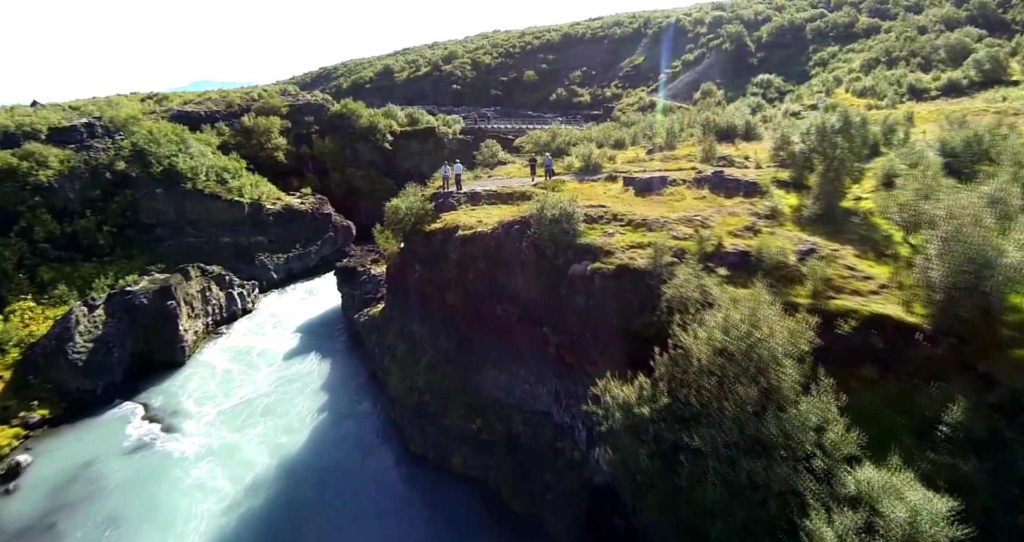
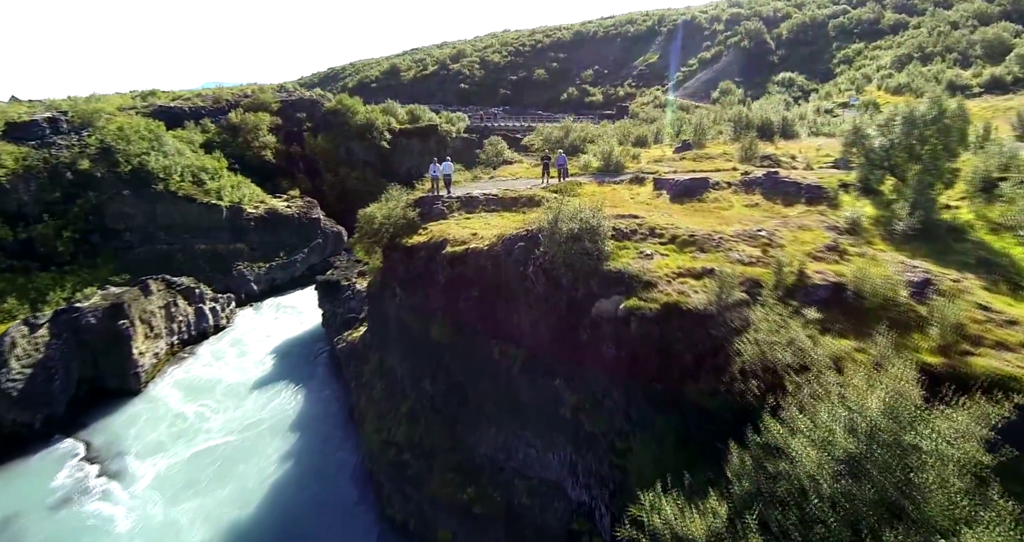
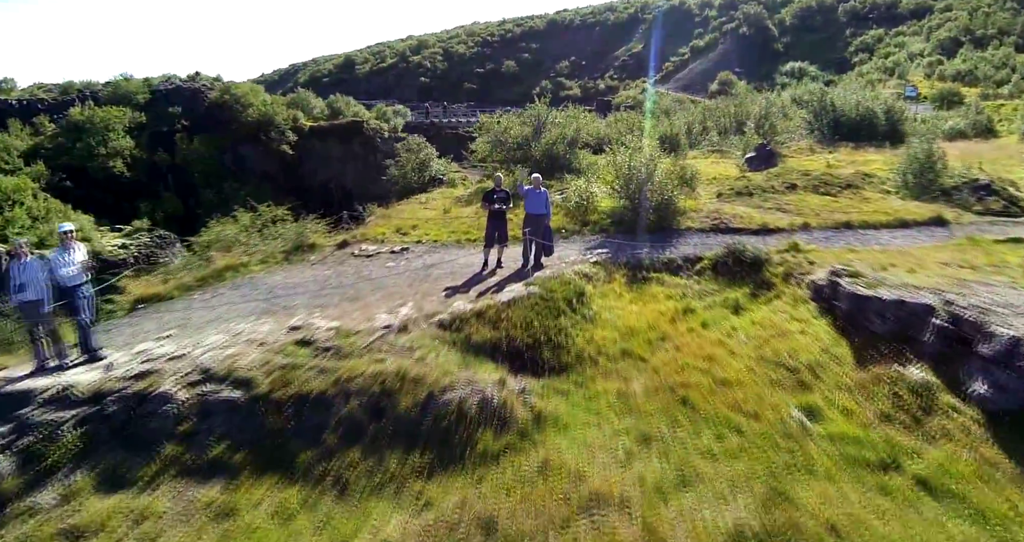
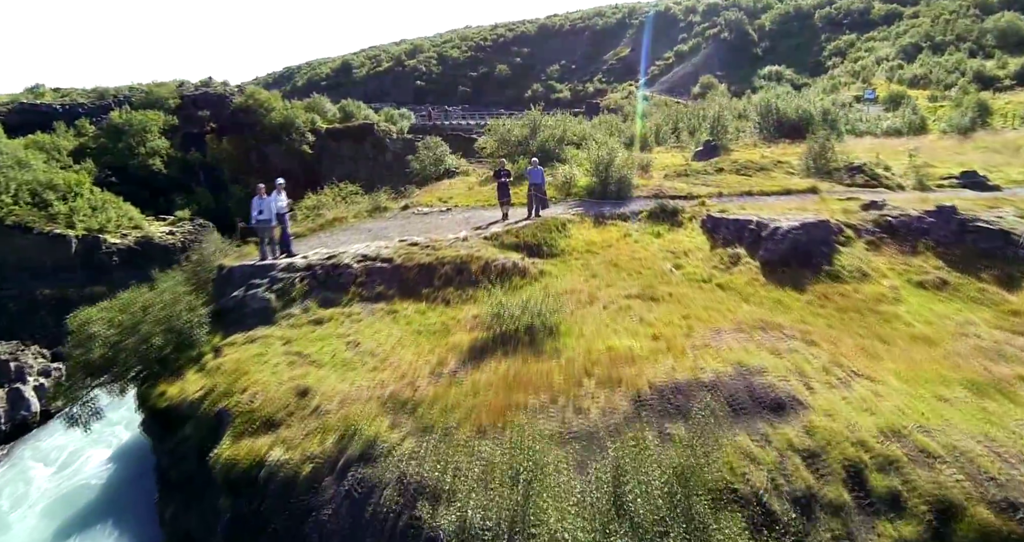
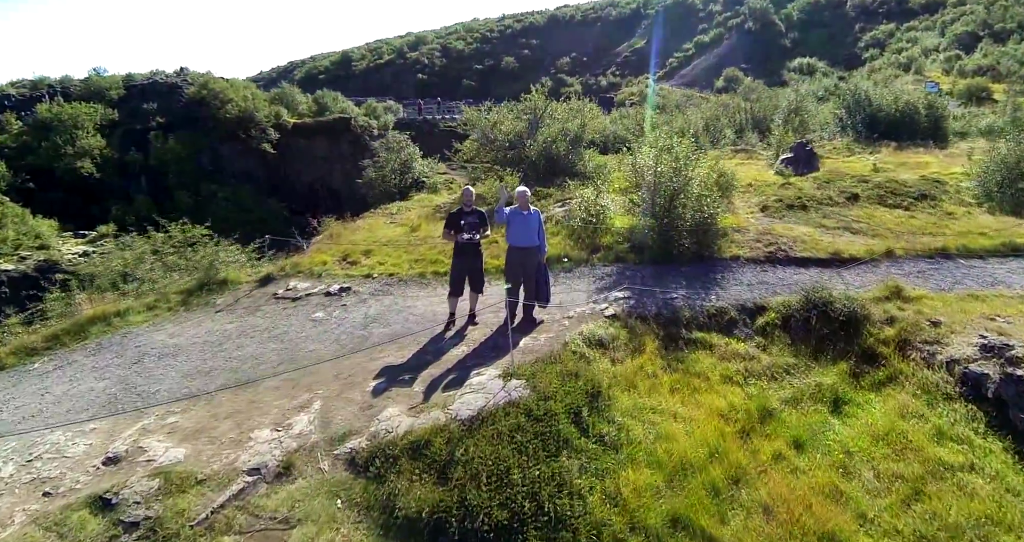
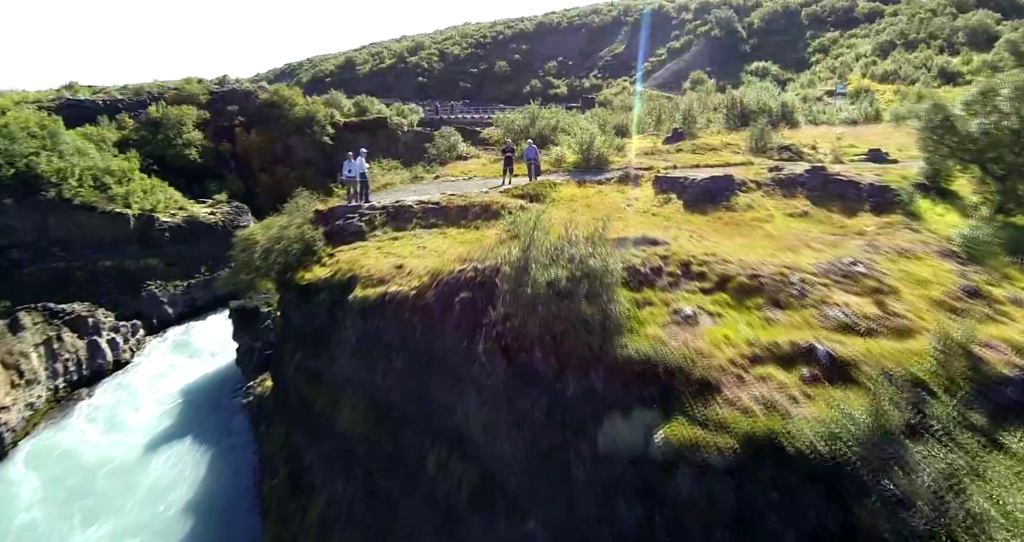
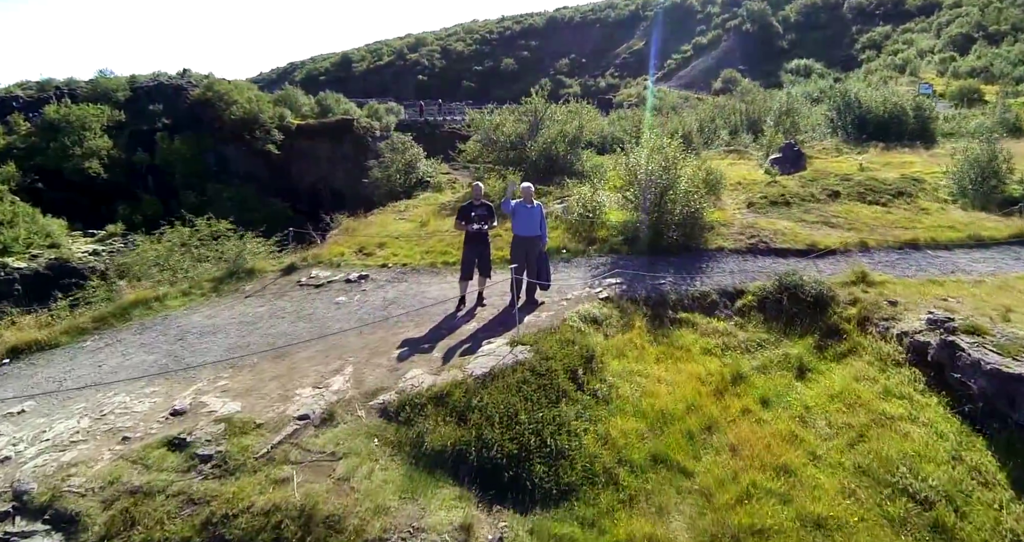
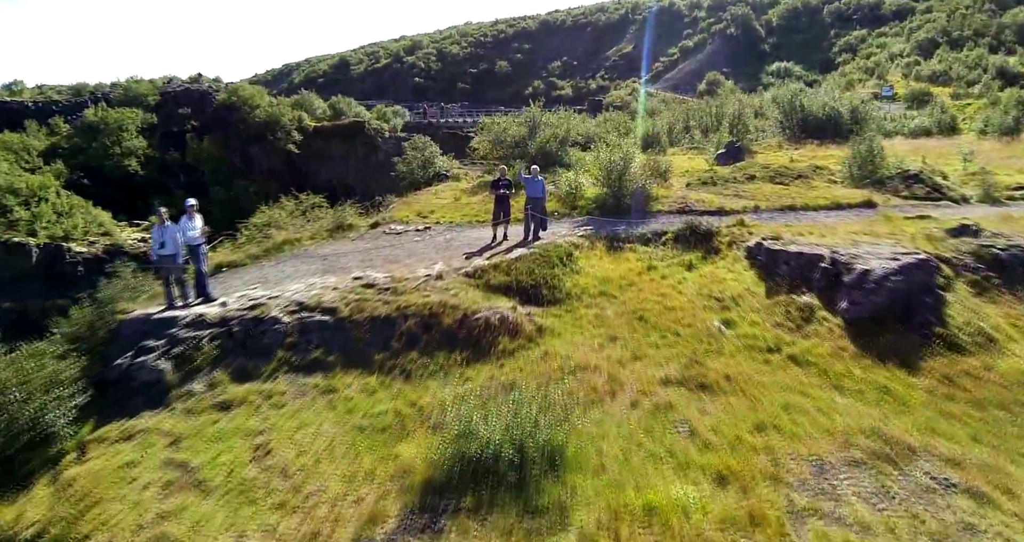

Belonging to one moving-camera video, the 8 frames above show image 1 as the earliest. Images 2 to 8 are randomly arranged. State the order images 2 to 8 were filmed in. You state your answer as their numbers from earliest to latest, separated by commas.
2, 6, 4, 8, 3, 7, 5
